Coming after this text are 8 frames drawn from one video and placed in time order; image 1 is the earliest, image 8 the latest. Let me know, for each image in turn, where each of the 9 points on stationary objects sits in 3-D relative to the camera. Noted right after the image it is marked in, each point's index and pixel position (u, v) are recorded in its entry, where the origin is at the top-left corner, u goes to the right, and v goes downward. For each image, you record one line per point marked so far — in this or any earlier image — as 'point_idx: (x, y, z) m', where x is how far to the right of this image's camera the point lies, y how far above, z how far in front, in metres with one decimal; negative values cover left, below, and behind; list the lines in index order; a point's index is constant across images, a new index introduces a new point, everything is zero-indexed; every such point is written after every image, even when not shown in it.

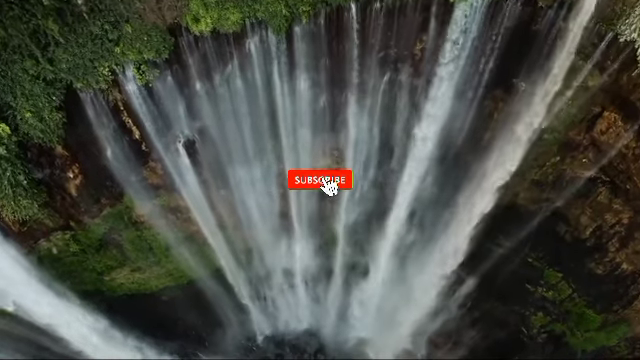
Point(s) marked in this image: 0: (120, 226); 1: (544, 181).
0: (-3.6, -0.8, +10.0) m
1: (+3.8, 0.0, +9.5) m
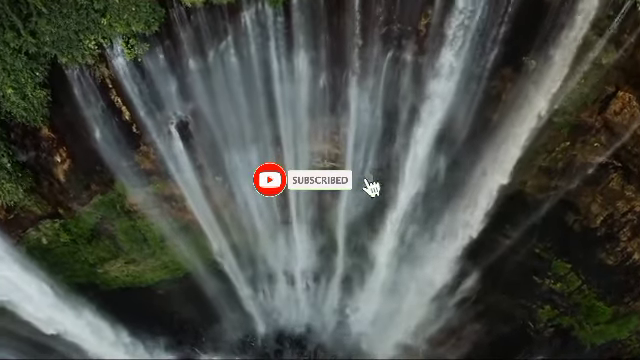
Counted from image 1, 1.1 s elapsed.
0: (-3.6, -0.6, +9.6) m
1: (+3.8, +0.2, +9.2) m
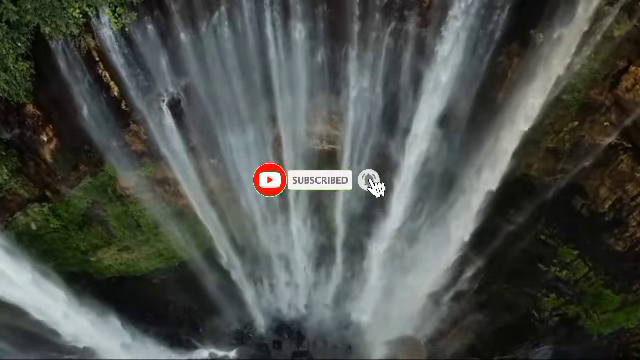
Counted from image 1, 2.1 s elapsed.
0: (-3.6, -0.3, +9.3) m
1: (+3.8, +0.5, +8.8) m
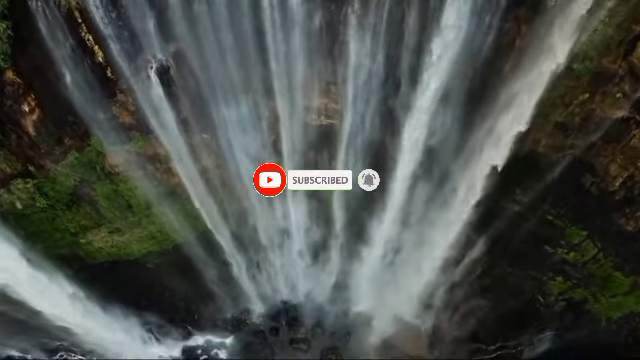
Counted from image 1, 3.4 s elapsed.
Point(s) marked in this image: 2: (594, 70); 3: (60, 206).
0: (-3.7, +0.1, +8.9) m
1: (+3.8, +0.8, +8.4) m
2: (+3.8, +1.5, +7.8) m
3: (-4.3, -0.4, +9.1) m
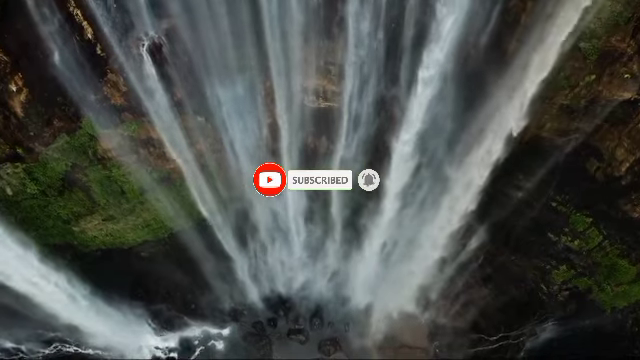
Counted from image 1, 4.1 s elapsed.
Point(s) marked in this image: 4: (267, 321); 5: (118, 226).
0: (-3.7, +0.3, +8.7) m
1: (+3.7, +1.1, +8.2) m
2: (+3.8, +1.7, +7.5) m
3: (-4.3, -0.2, +8.9) m
4: (-1.1, -2.8, +11.1) m
5: (-3.5, -0.8, +9.7) m
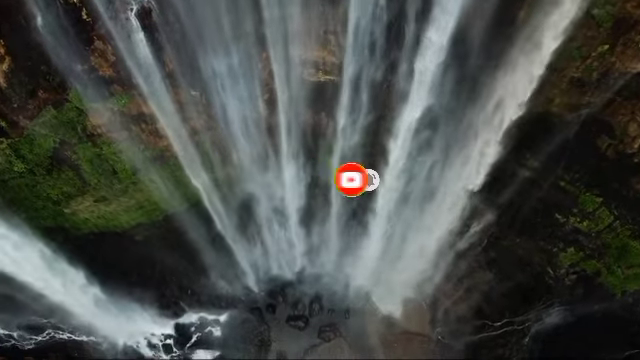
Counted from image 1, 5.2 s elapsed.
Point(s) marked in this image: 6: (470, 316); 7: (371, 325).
0: (-3.7, +0.6, +8.3) m
1: (+3.7, +1.4, +7.8) m
2: (+3.8, +2.1, +7.1) m
3: (-4.3, +0.1, +8.6) m
4: (-1.1, -2.4, +10.8) m
5: (-3.5, -0.4, +9.3) m
6: (+2.9, -2.6, +10.6) m
7: (+1.0, -2.8, +10.9) m
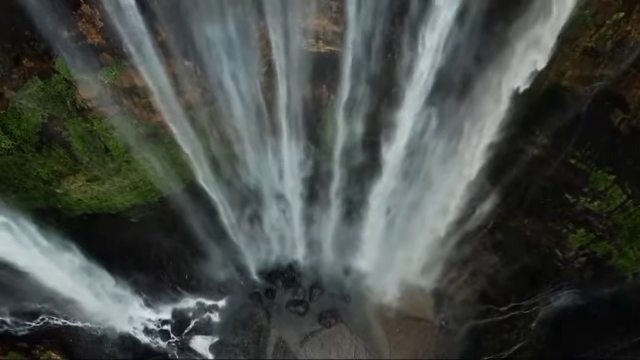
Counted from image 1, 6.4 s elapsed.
0: (-3.7, +0.9, +8.0) m
1: (+3.7, +1.7, +7.4) m
2: (+3.8, +2.4, +6.8) m
3: (-4.3, +0.5, +8.2) m
4: (-1.1, -2.1, +10.5) m
5: (-3.5, -0.1, +9.0) m
6: (+2.9, -2.2, +10.3) m
7: (+1.0, -2.5, +10.6) m
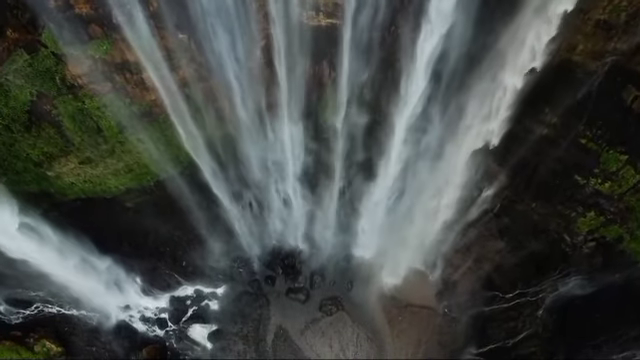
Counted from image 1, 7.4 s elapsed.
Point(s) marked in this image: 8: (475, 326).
0: (-3.7, +1.2, +7.6) m
1: (+3.7, +2.0, +7.1) m
2: (+3.8, +2.7, +6.4) m
3: (-4.3, +0.7, +7.9) m
4: (-1.0, -1.8, +10.2) m
5: (-3.5, +0.2, +8.7) m
6: (+2.9, -1.9, +10.0) m
7: (+1.0, -2.2, +10.3) m
8: (+2.8, -2.6, +10.0) m
